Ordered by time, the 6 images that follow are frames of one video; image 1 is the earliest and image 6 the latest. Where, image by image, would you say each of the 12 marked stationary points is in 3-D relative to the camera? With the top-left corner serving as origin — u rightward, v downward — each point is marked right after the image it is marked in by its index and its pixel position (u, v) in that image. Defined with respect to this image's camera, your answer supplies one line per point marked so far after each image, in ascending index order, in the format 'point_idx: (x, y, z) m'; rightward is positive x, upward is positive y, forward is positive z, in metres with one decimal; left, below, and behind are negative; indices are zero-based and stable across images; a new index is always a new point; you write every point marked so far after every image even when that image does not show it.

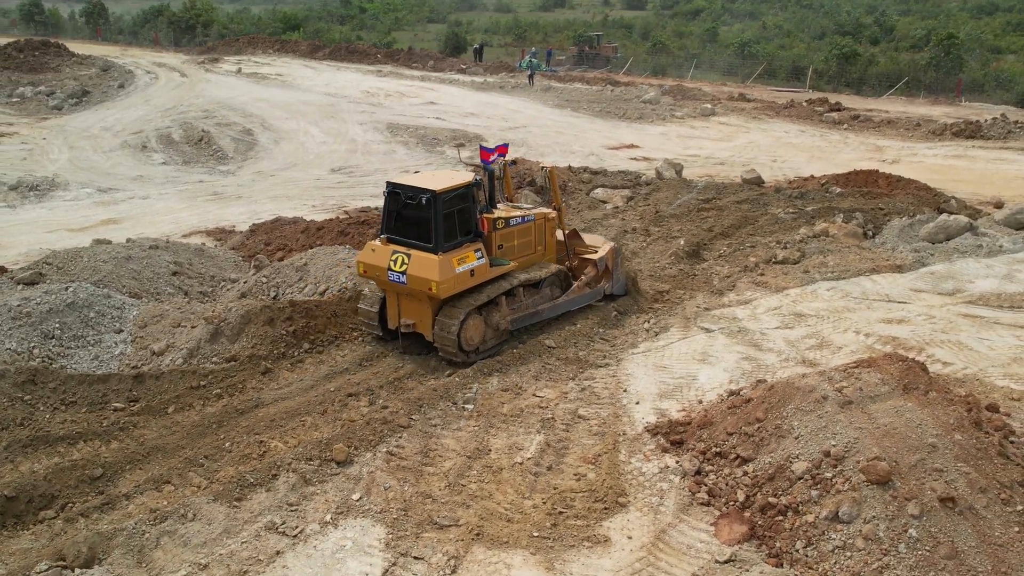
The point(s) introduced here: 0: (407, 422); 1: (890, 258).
0: (-1.0, -1.3, +7.5) m
1: (+5.8, +0.5, +12.5) m
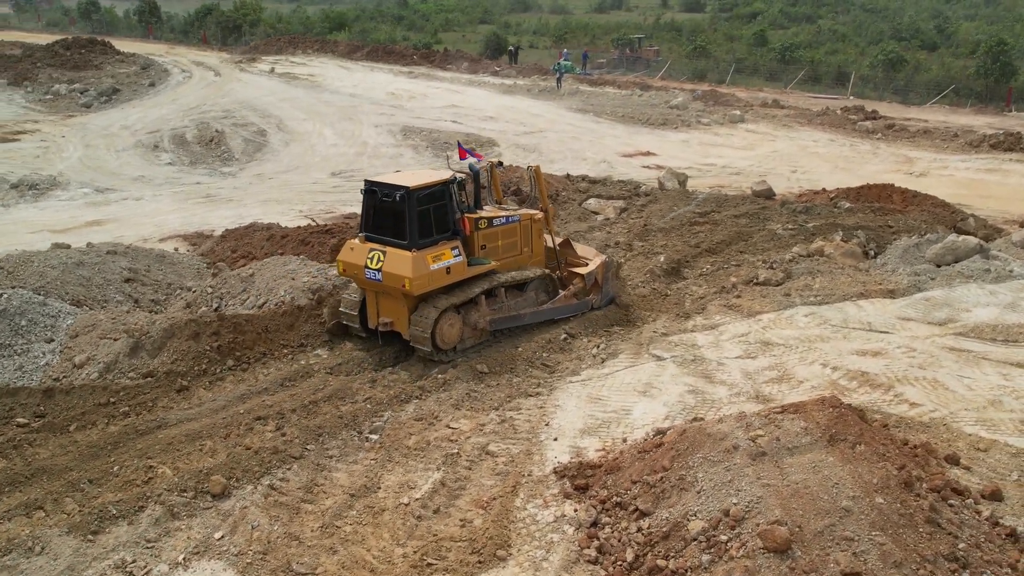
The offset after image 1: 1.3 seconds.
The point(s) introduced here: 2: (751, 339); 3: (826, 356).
0: (-1.9, -1.4, +7.1) m
1: (+5.3, +0.1, +11.6) m
2: (+2.8, -0.6, +9.6) m
3: (+3.5, -0.8, +9.2) m
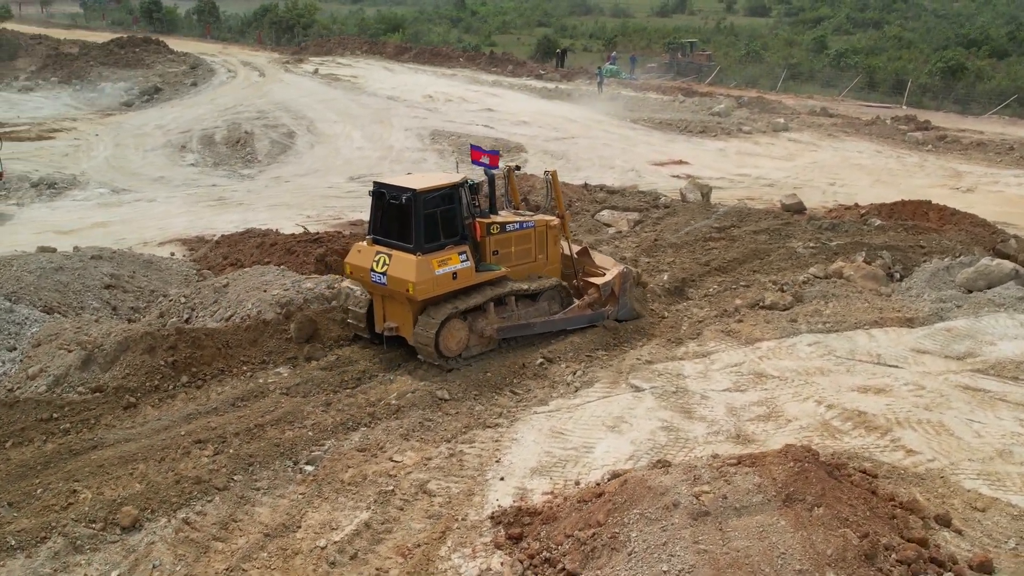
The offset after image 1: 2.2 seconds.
0: (-2.4, -1.6, +6.7) m
1: (+5.1, -0.3, +10.6) m
2: (+2.5, -0.9, +8.8) m
3: (+3.2, -1.1, +8.4) m
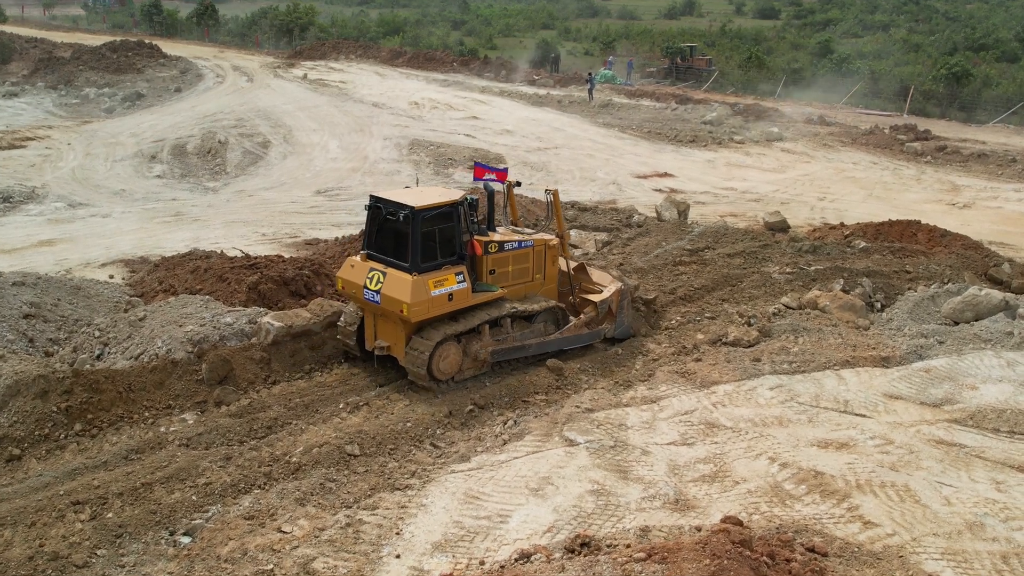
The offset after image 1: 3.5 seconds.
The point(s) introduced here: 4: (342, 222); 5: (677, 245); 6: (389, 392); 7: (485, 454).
0: (-3.1, -2.0, +5.9) m
1: (+4.4, -0.7, +9.8) m
2: (+1.8, -1.3, +8.0) m
3: (+2.5, -1.5, +7.6) m
4: (-3.2, +1.2, +15.4) m
5: (+2.6, +0.7, +13.0) m
6: (-1.3, -1.1, +8.5) m
7: (-0.2, -1.5, +7.4) m
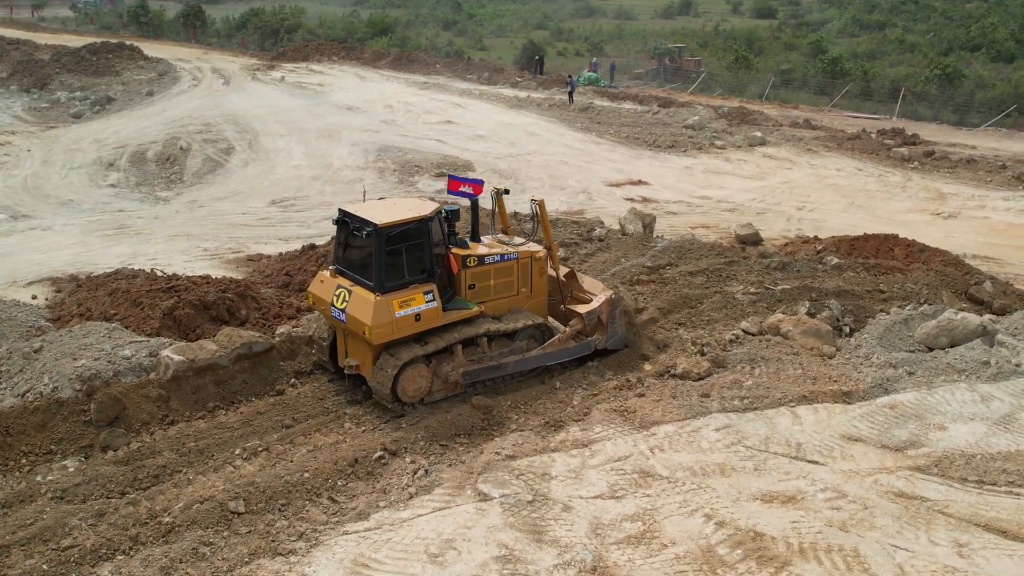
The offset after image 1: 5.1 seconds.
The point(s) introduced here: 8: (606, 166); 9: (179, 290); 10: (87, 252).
0: (-3.9, -2.3, +5.2) m
1: (+3.7, -1.0, +9.0) m
2: (+1.0, -1.6, +7.2) m
3: (+1.7, -1.8, +6.8) m
4: (-3.9, +0.9, +14.6) m
5: (+1.9, +0.4, +12.2) m
6: (-2.1, -1.4, +7.7) m
7: (-1.0, -1.8, +6.6) m
8: (+2.3, +2.9, +19.6) m
9: (-4.2, 0.0, +10.3) m
10: (-7.2, +0.6, +13.9) m
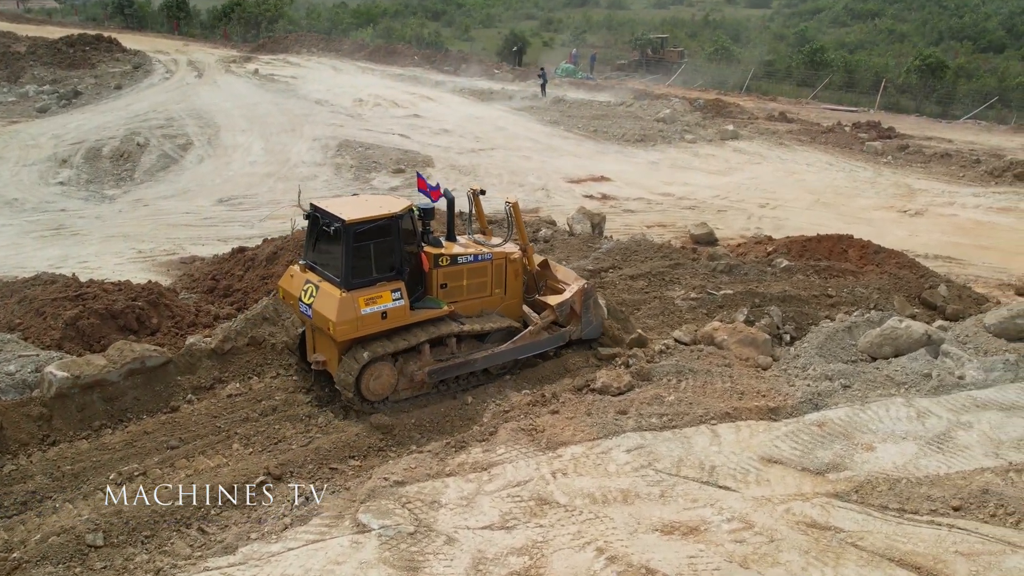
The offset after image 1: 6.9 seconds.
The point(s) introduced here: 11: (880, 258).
0: (-4.8, -2.4, +4.7) m
1: (+2.7, -1.1, +8.5) m
2: (+0.1, -1.7, +6.8) m
3: (+0.8, -1.9, +6.3) m
4: (-4.8, +0.9, +14.1) m
5: (+1.0, +0.3, +11.7) m
6: (-3.0, -1.5, +7.2) m
7: (-1.9, -1.9, +6.2) m
8: (+1.4, +2.9, +19.1) m
9: (-5.1, -0.1, +9.9) m
10: (-8.1, +0.6, +13.4) m
11: (+5.4, +0.4, +11.8) m
